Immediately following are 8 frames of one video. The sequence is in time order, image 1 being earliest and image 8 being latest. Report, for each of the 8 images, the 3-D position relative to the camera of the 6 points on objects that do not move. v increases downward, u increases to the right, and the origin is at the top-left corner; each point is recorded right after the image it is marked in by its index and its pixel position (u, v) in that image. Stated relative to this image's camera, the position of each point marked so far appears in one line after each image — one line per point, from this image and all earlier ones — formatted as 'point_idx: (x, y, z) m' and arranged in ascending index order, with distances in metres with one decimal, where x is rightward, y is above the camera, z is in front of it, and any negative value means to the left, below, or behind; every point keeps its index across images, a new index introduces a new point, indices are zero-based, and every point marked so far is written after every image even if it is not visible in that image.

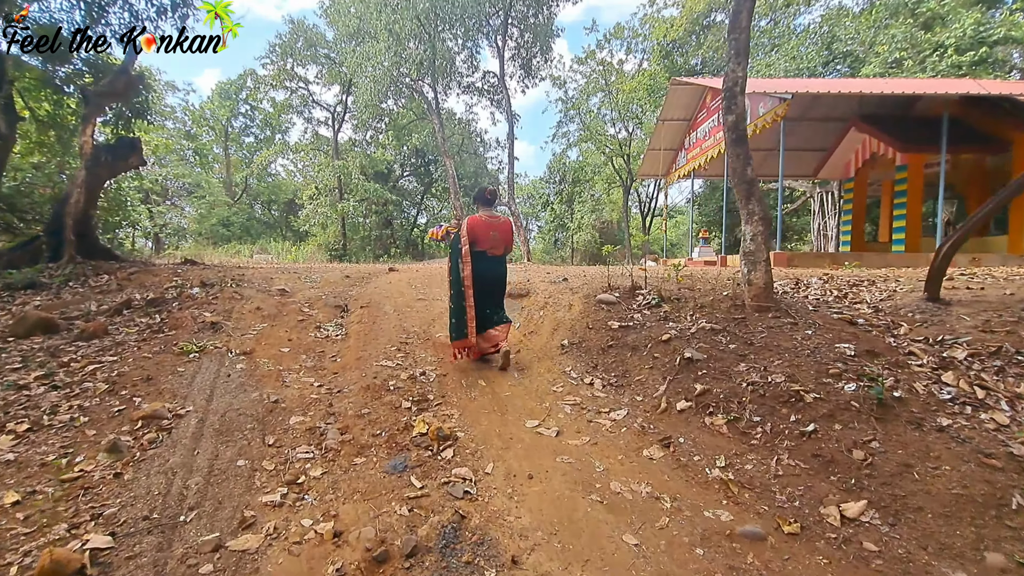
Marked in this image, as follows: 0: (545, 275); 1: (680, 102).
0: (+0.4, +0.2, +7.0) m
1: (+5.1, +5.7, +15.4) m
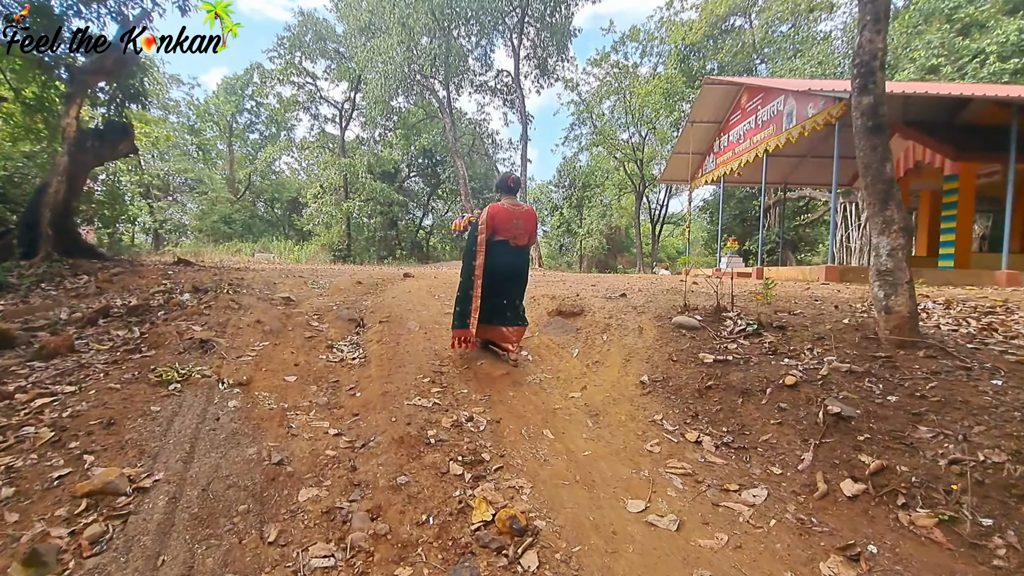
0: (+0.9, 0.0, +6.0) m
1: (+5.7, +5.3, +14.5) m
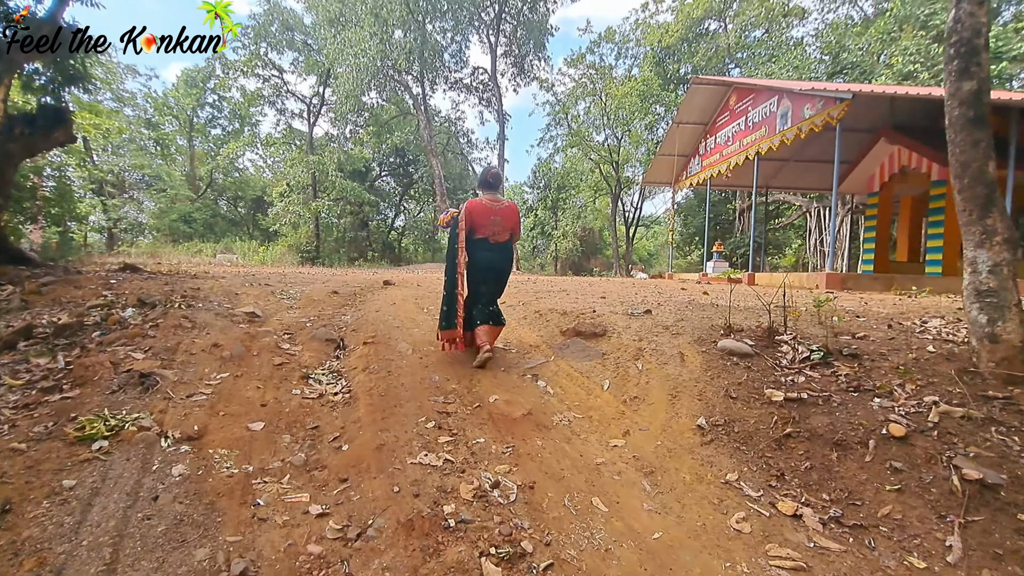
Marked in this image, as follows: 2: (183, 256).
0: (+0.9, -0.1, +5.4) m
1: (+5.2, +5.2, +14.1) m
2: (-11.4, +1.2, +18.1) m
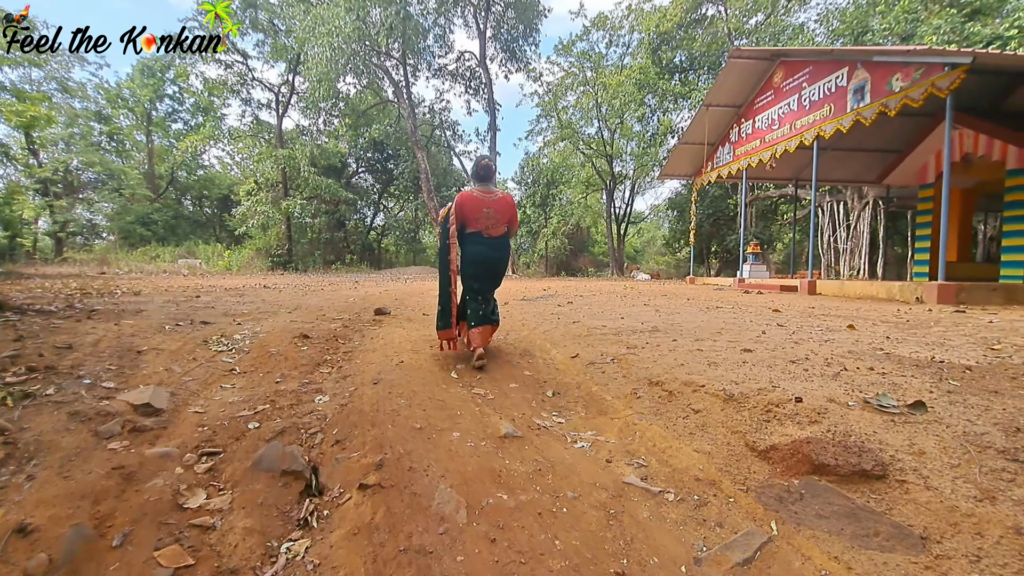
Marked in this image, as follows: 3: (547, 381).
0: (+1.5, -0.5, +3.3) m
1: (+5.4, +5.0, +12.1) m
2: (-11.3, +0.7, +15.5) m
3: (+0.2, -0.6, +3.4) m
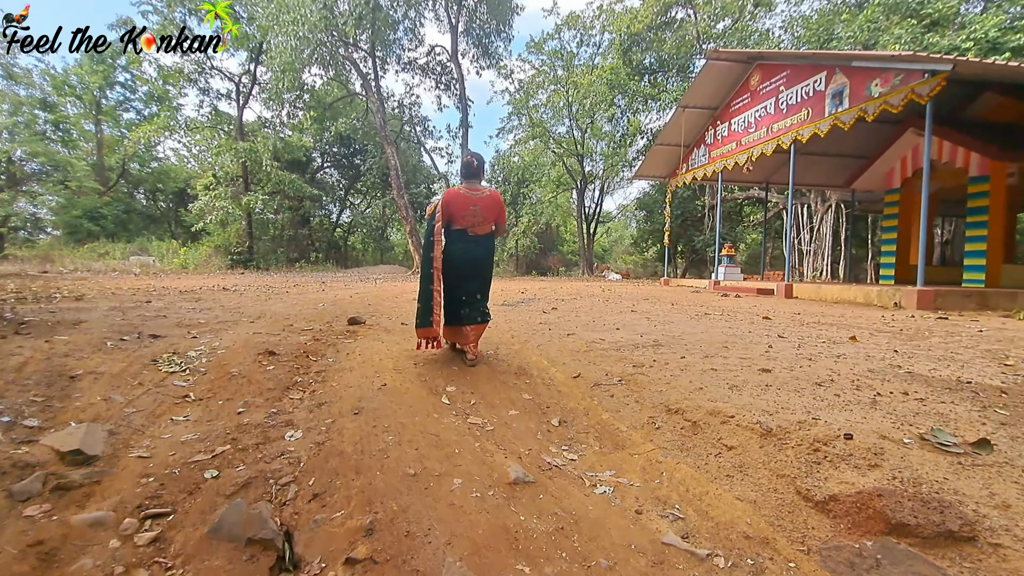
0: (+1.5, -0.5, +3.0) m
1: (+4.8, +4.9, +12.1) m
2: (-12.1, +0.7, +14.4) m
3: (+0.2, -0.7, +3.0) m
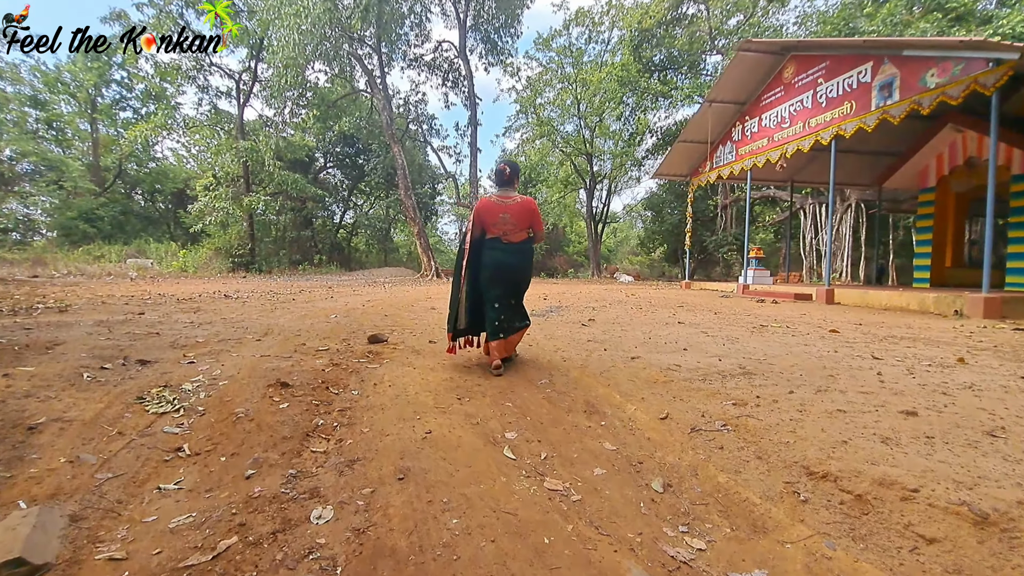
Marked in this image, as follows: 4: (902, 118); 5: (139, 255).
0: (+1.9, -0.7, +2.3) m
1: (+5.2, +4.8, +11.4) m
2: (-11.7, +0.6, +13.7) m
3: (+0.6, -0.8, +2.4) m
4: (+6.4, +2.8, +8.3) m
5: (-12.4, +1.0, +16.9) m
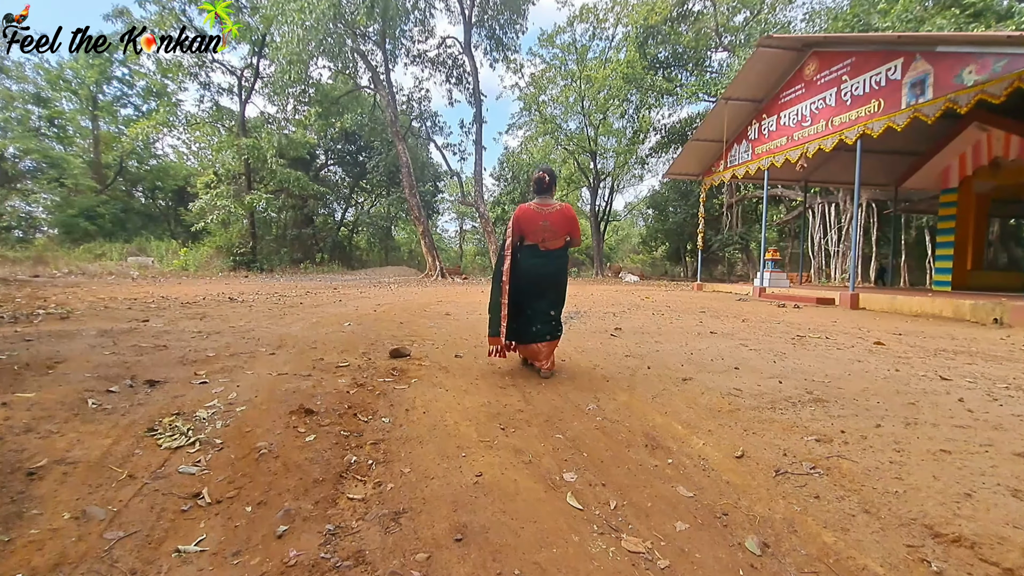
0: (+2.1, -0.8, +2.0) m
1: (+5.5, +4.7, +11.1) m
2: (-11.4, +0.6, +13.4) m
3: (+0.9, -0.9, +2.1) m
4: (+6.7, +2.7, +8.0) m
5: (-12.2, +1.0, +16.5) m
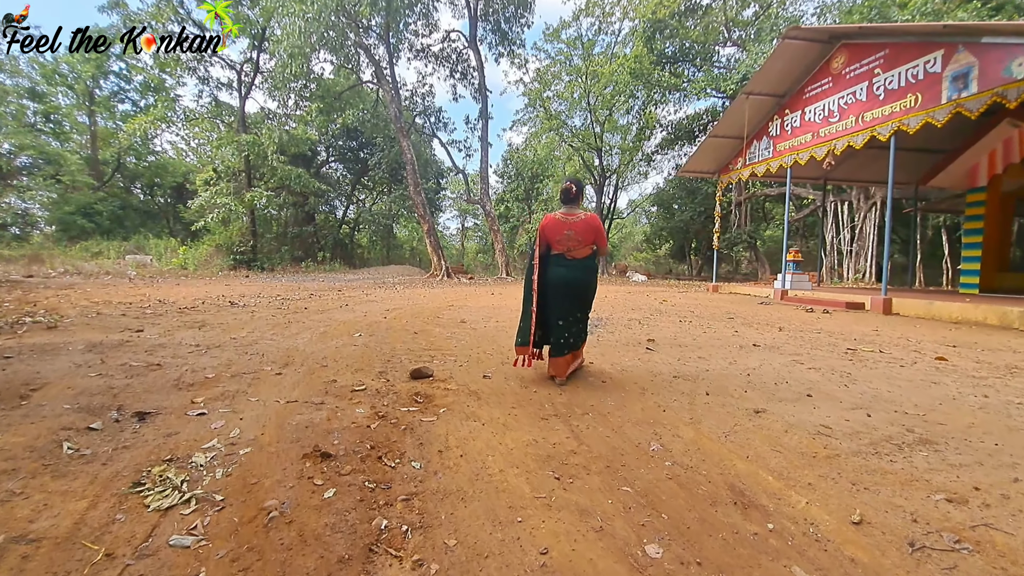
0: (+2.4, -0.9, +1.6) m
1: (+5.7, +4.7, +10.6) m
2: (-11.2, +0.5, +12.9) m
3: (+1.2, -1.0, +1.6) m
4: (+6.9, +2.6, +7.5) m
5: (-11.9, +1.0, +16.1) m
